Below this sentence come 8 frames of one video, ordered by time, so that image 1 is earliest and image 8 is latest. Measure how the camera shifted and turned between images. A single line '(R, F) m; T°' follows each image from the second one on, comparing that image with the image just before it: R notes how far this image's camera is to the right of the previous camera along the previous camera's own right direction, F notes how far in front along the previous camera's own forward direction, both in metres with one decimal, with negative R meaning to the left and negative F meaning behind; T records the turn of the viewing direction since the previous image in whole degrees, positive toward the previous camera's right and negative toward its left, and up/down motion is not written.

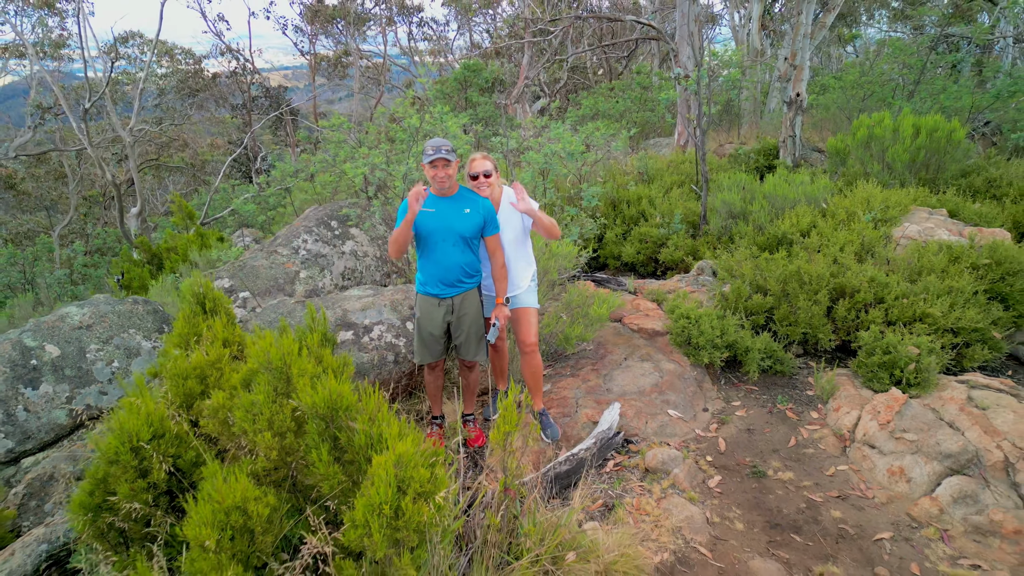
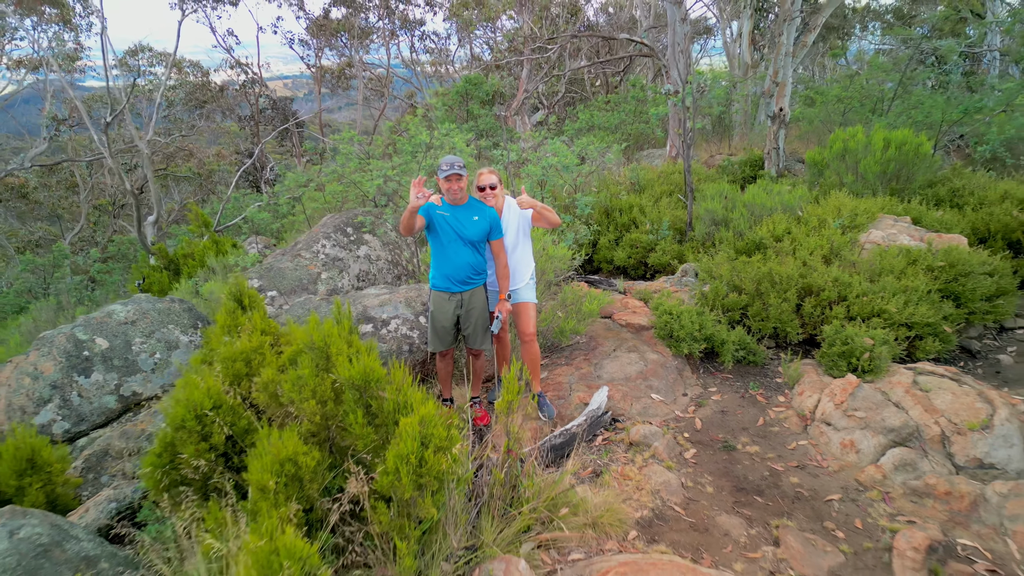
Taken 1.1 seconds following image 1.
(0.0, -0.3) m; 0°
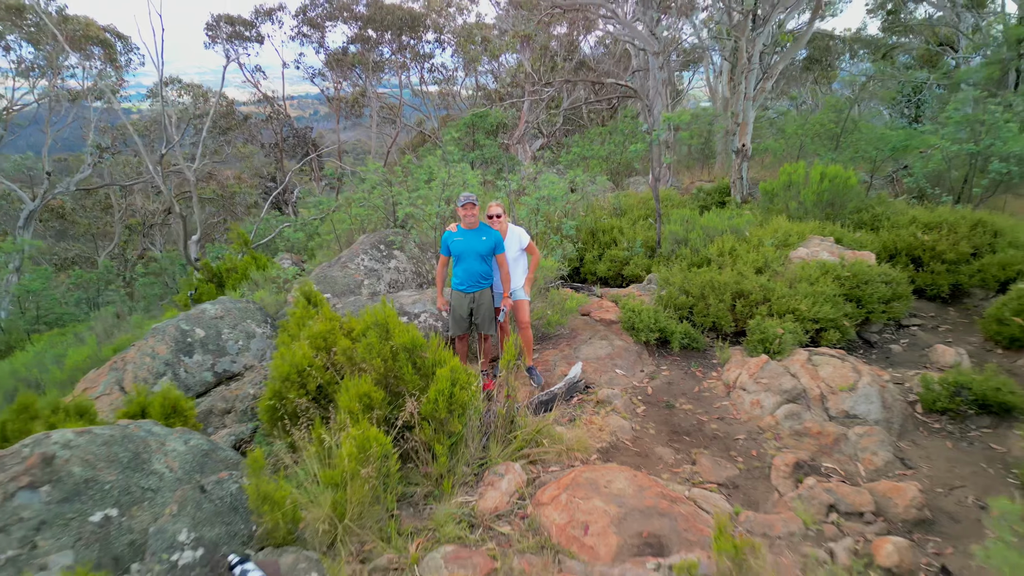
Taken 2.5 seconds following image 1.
(0.0, -0.9) m; 0°
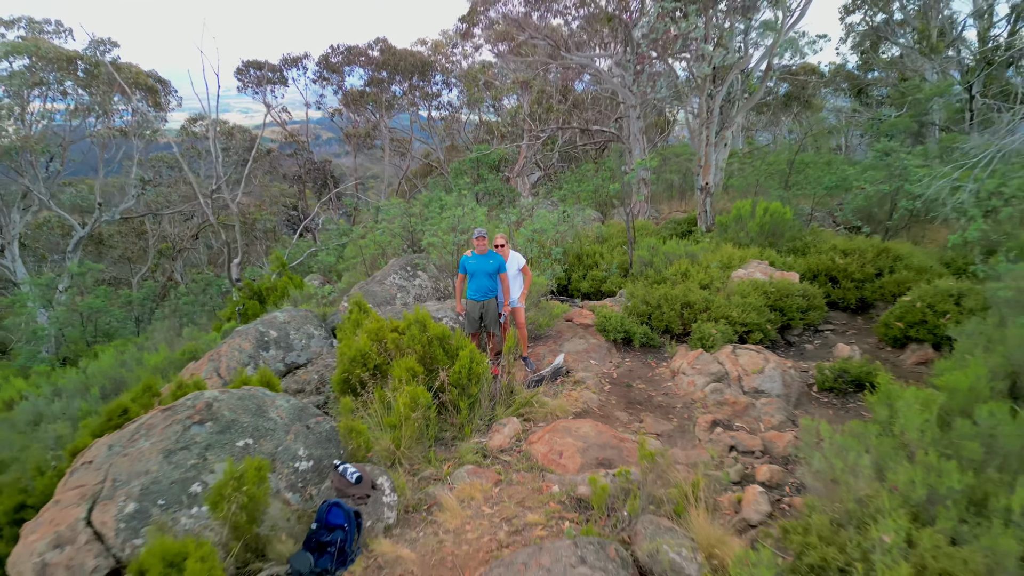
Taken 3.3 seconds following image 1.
(0.0, -1.2) m; 0°
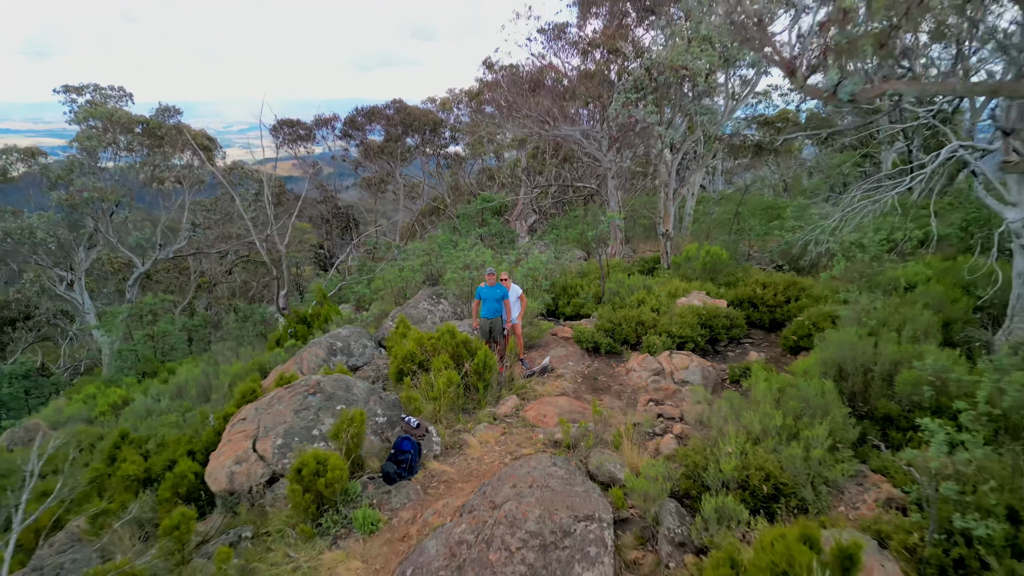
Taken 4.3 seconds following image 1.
(0.0, -1.9) m; 0°
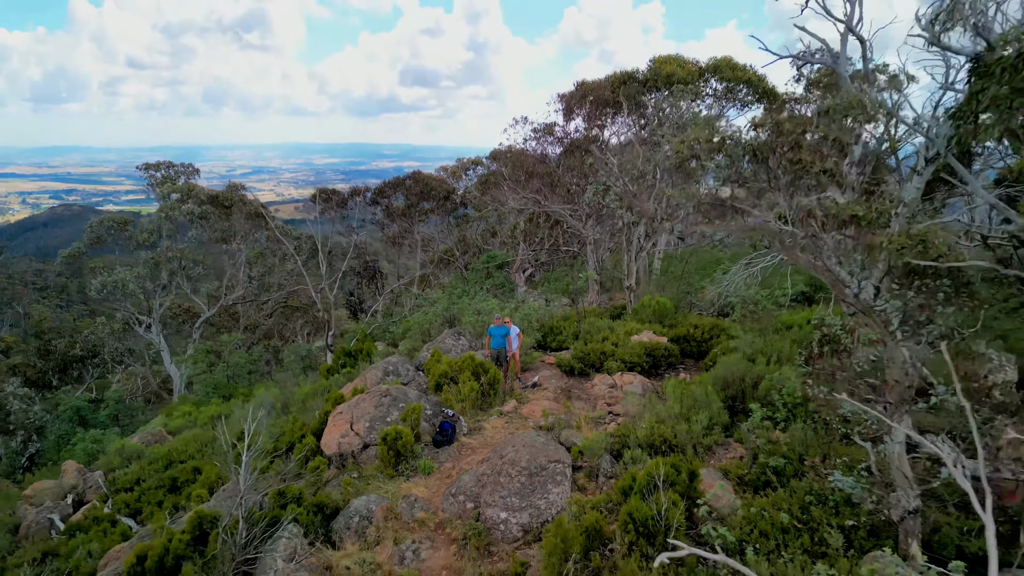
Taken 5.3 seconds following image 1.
(0.0, -3.0) m; 0°
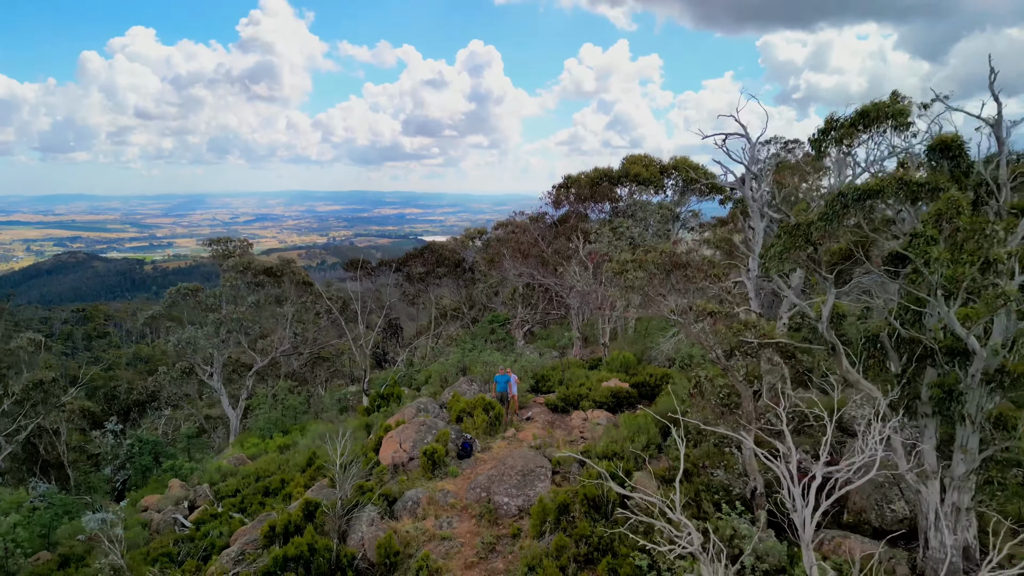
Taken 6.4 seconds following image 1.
(0.0, -3.6) m; 0°
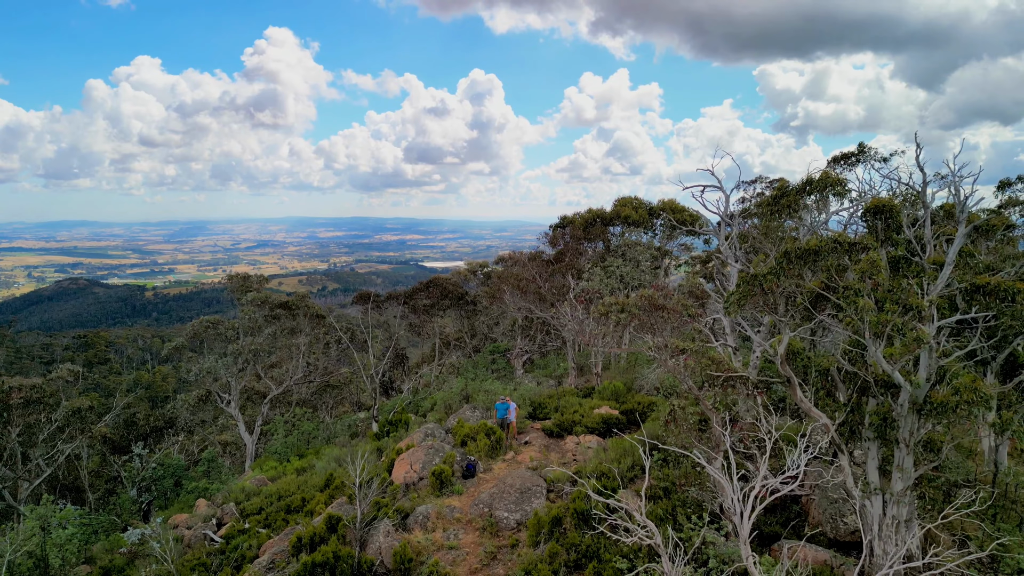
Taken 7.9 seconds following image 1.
(0.0, -1.4) m; 0°
